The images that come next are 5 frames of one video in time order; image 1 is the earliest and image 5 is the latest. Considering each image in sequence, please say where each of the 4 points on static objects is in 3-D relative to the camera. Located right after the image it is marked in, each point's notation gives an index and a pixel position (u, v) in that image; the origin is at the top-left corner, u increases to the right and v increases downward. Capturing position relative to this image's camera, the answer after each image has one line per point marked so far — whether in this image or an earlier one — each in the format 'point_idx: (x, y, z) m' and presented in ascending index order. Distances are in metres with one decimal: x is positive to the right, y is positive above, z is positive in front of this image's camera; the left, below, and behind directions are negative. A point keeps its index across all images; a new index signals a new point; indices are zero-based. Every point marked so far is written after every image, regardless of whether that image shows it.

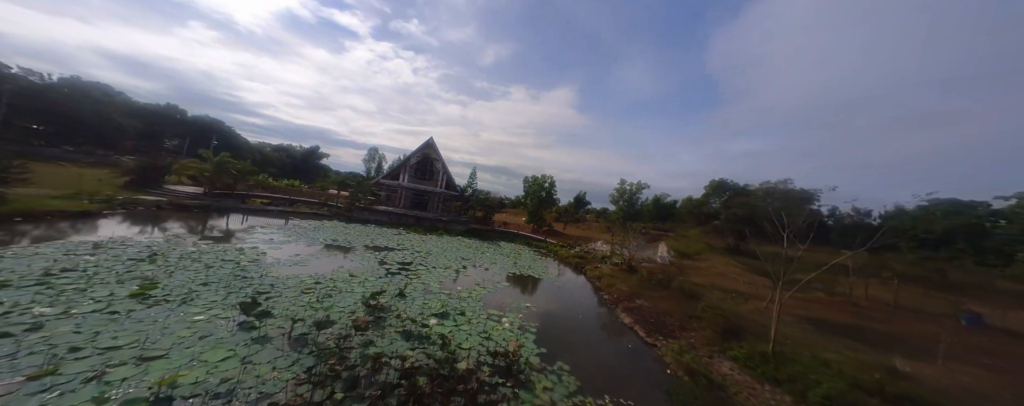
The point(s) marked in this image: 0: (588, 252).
0: (+5.2, -3.4, +18.3) m
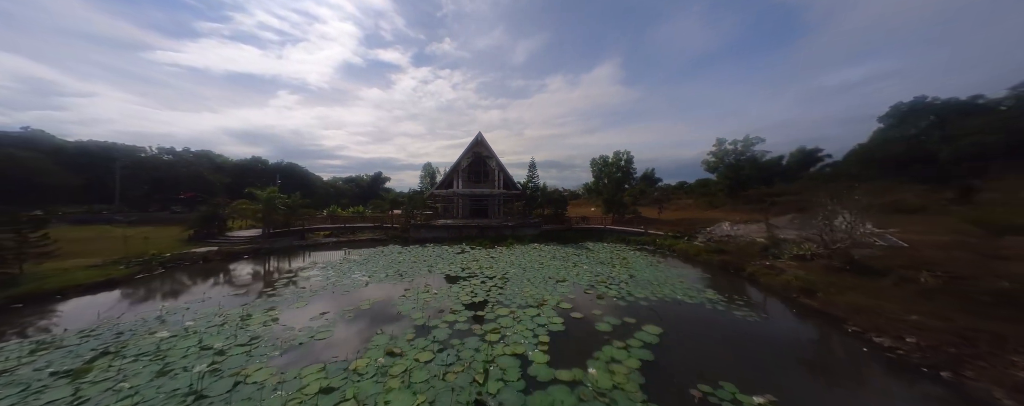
0: (+9.9, -1.9, +12.5) m
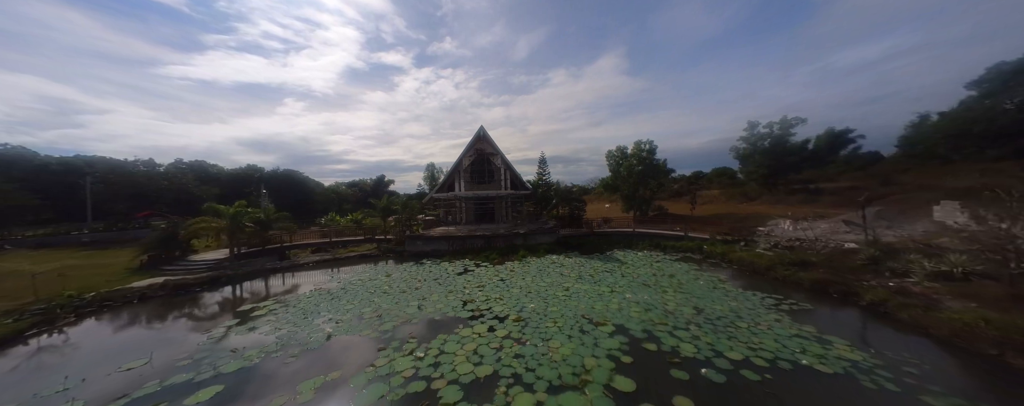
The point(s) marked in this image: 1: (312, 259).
0: (+10.4, -1.7, +9.7) m
1: (-10.7, -2.9, +14.3) m
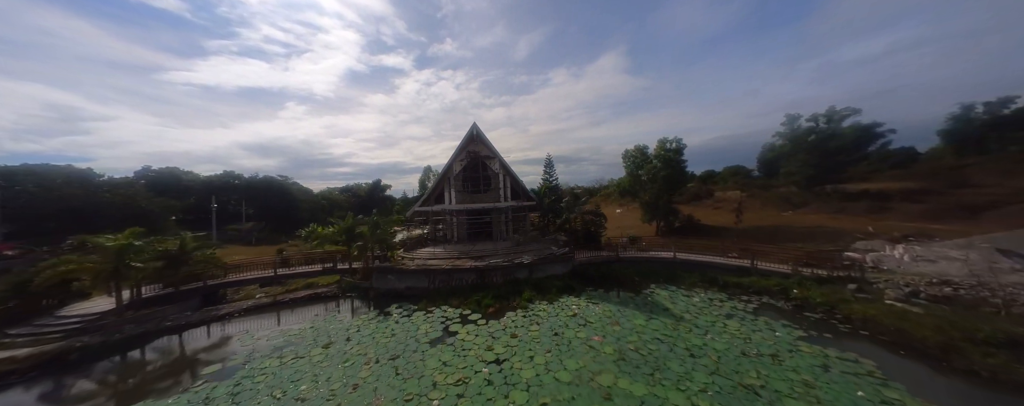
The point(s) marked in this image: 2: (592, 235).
0: (+10.4, -2.4, +6.0) m
1: (-10.6, -3.9, +10.8) m
2: (+4.5, -1.7, +14.9) m
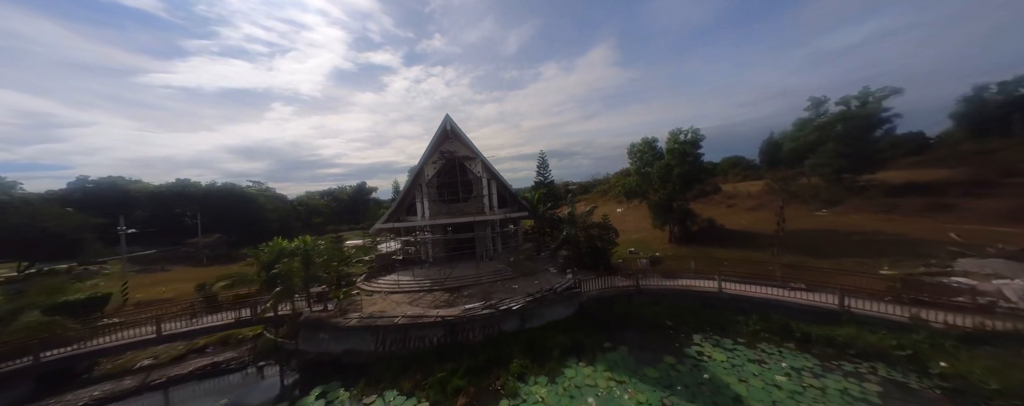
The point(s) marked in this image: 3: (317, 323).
0: (+10.0, -2.7, +3.1) m
1: (-11.0, -4.8, +7.5) m
2: (+3.9, -2.1, +11.8) m
3: (-5.6, -3.4, +7.7) m
